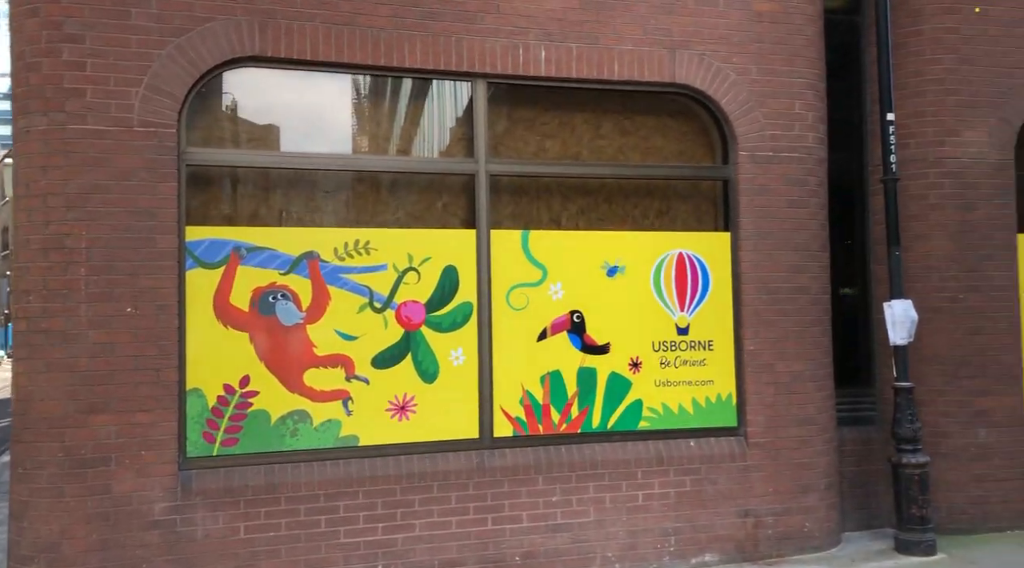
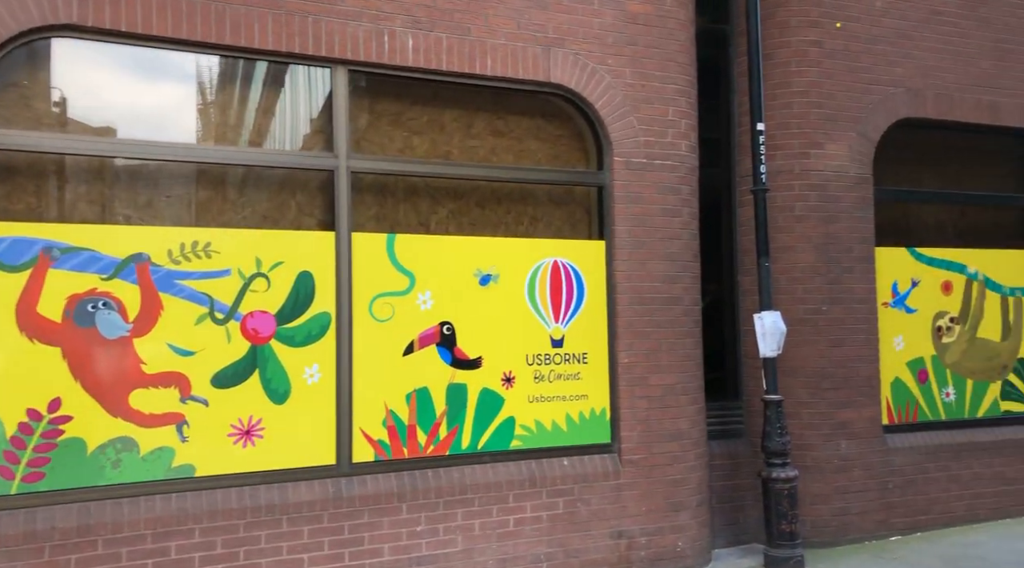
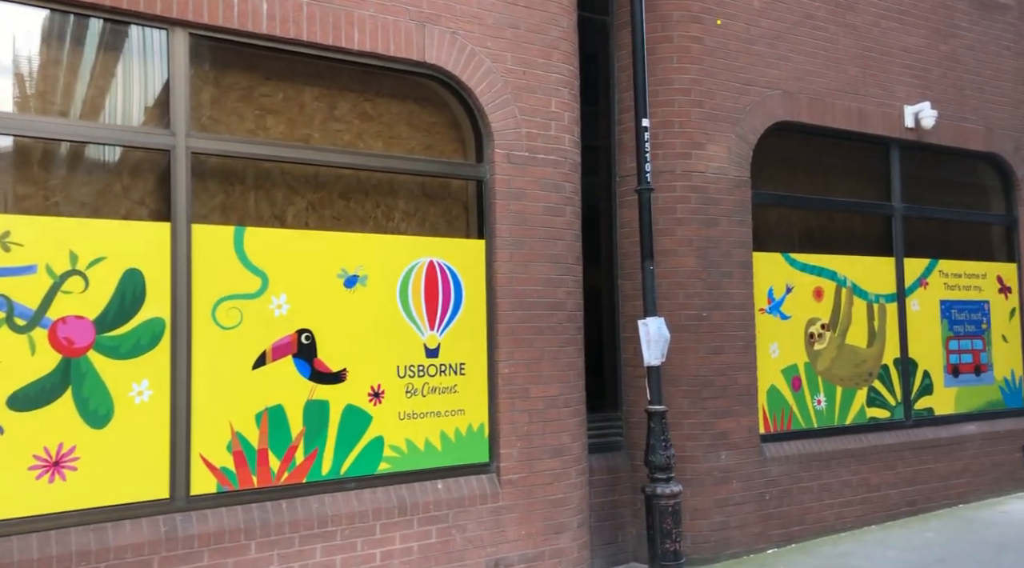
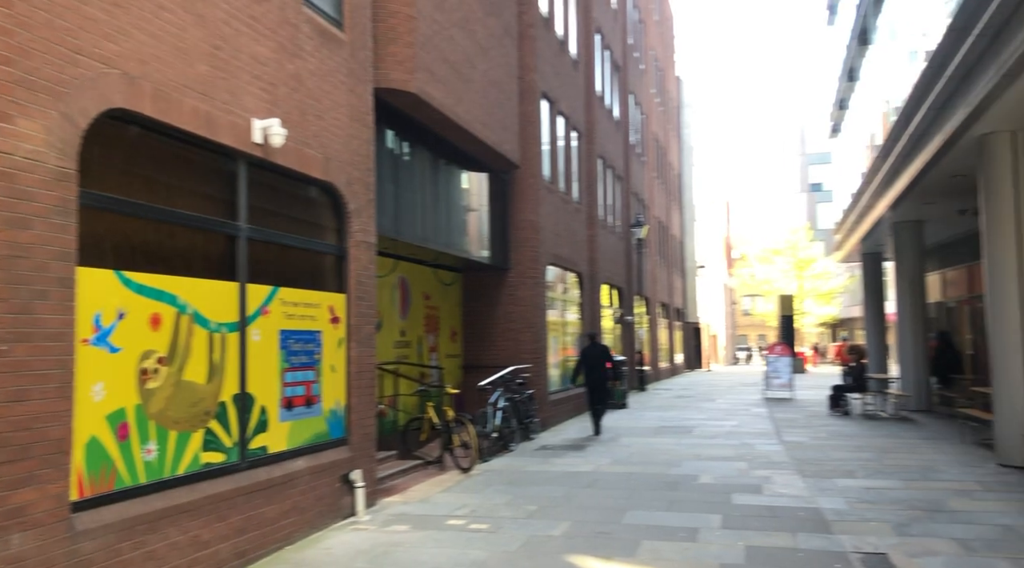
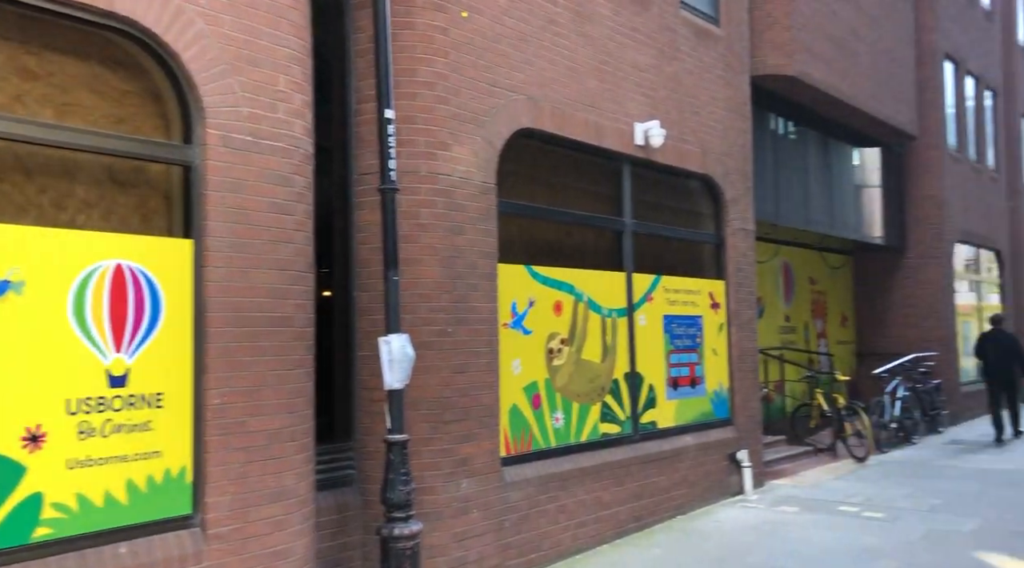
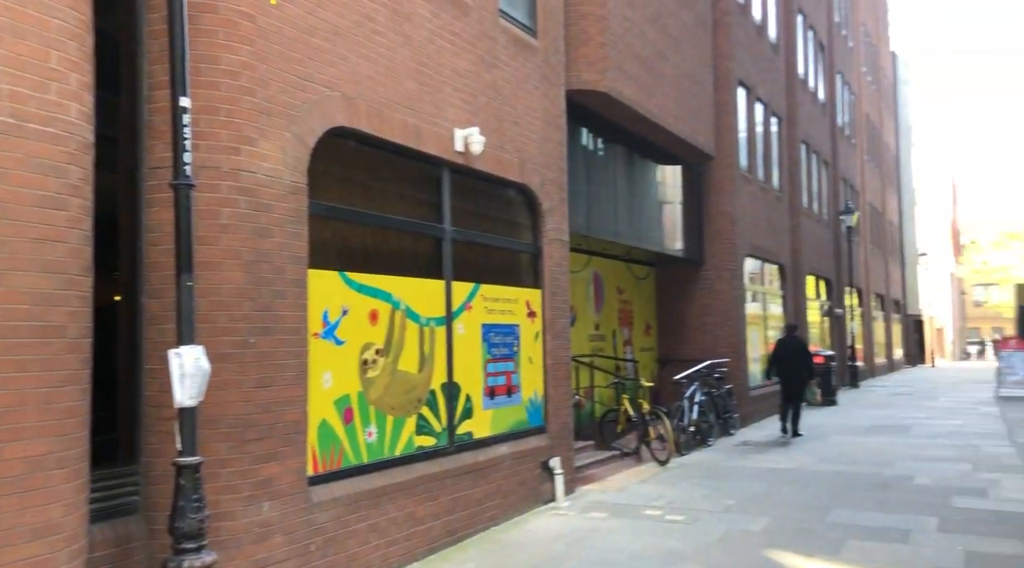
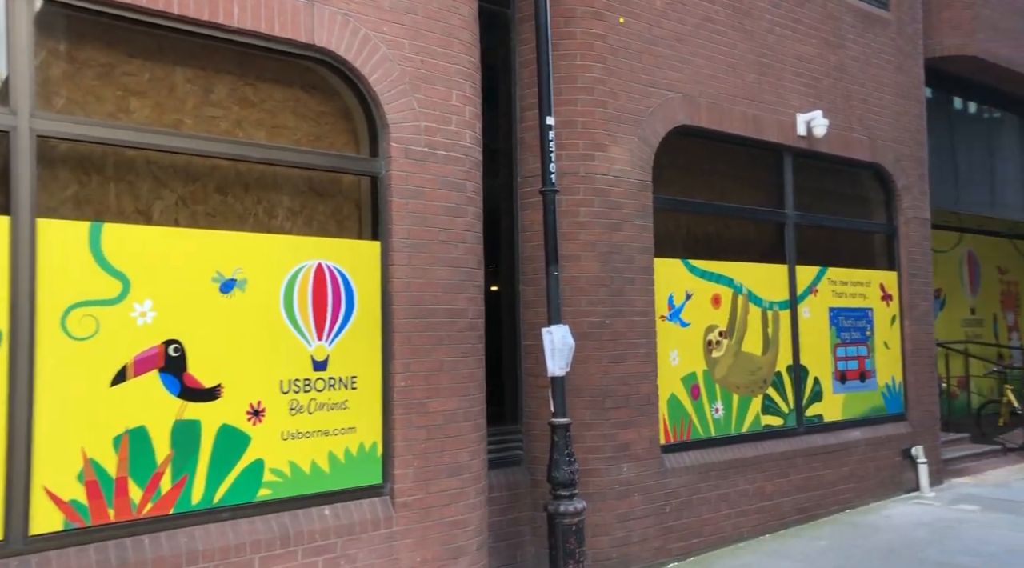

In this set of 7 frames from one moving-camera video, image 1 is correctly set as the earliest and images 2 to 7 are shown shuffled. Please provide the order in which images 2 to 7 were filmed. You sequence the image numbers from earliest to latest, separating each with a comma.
2, 3, 7, 5, 6, 4
